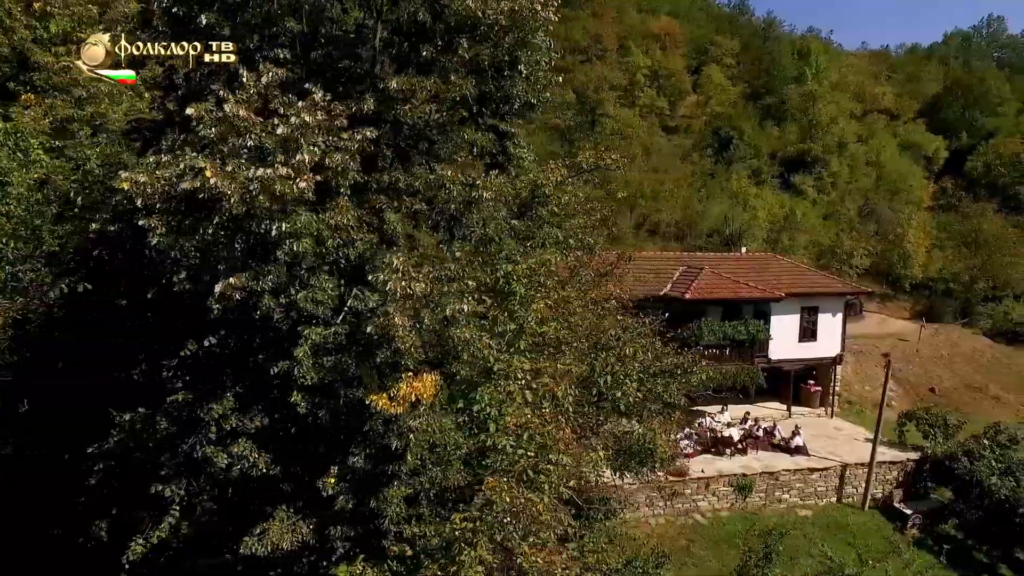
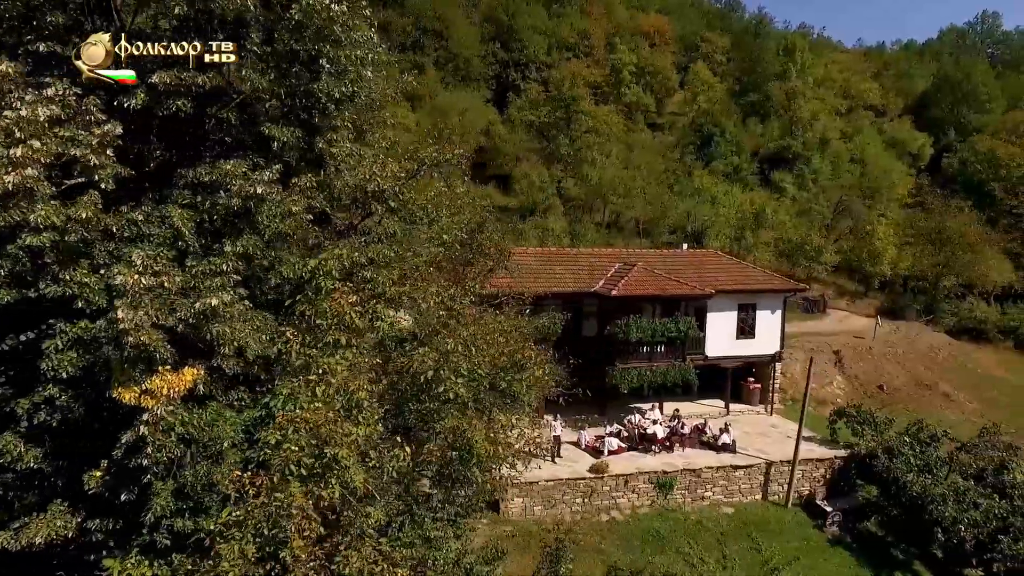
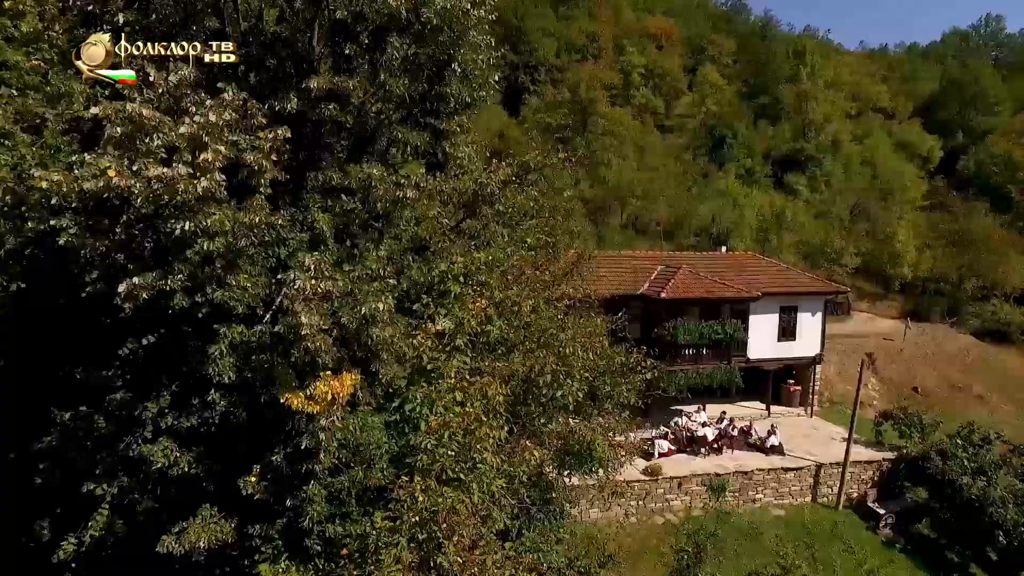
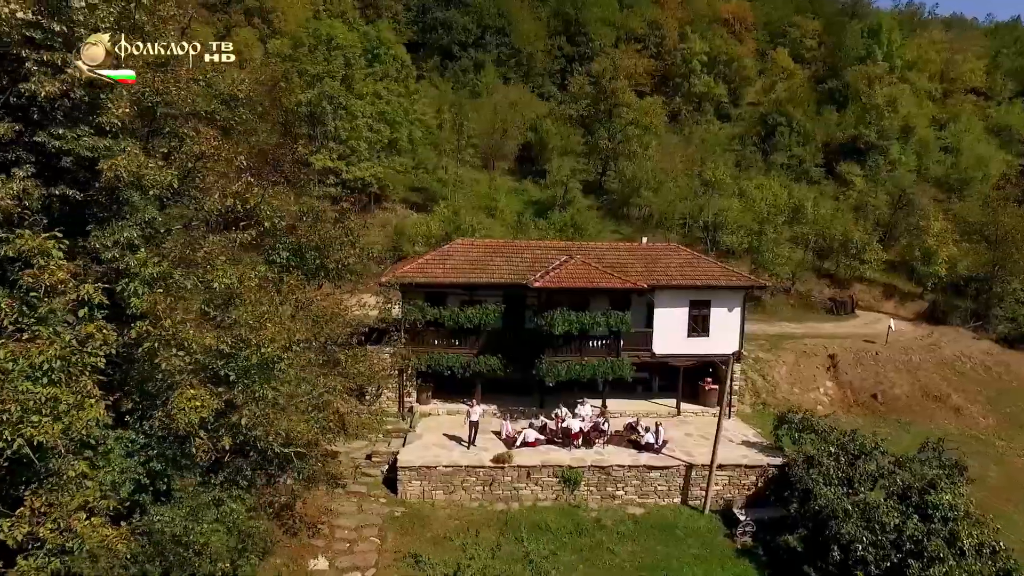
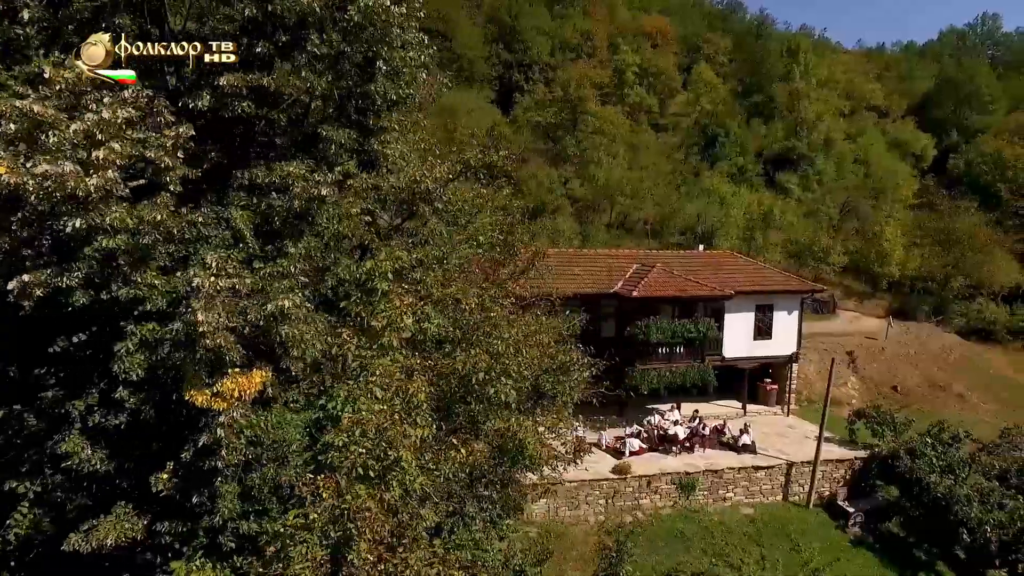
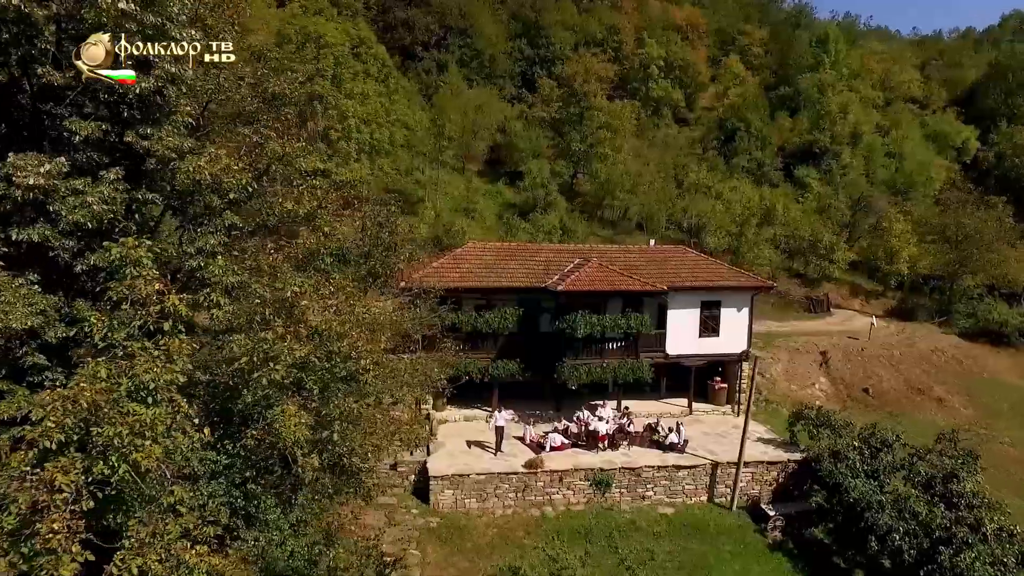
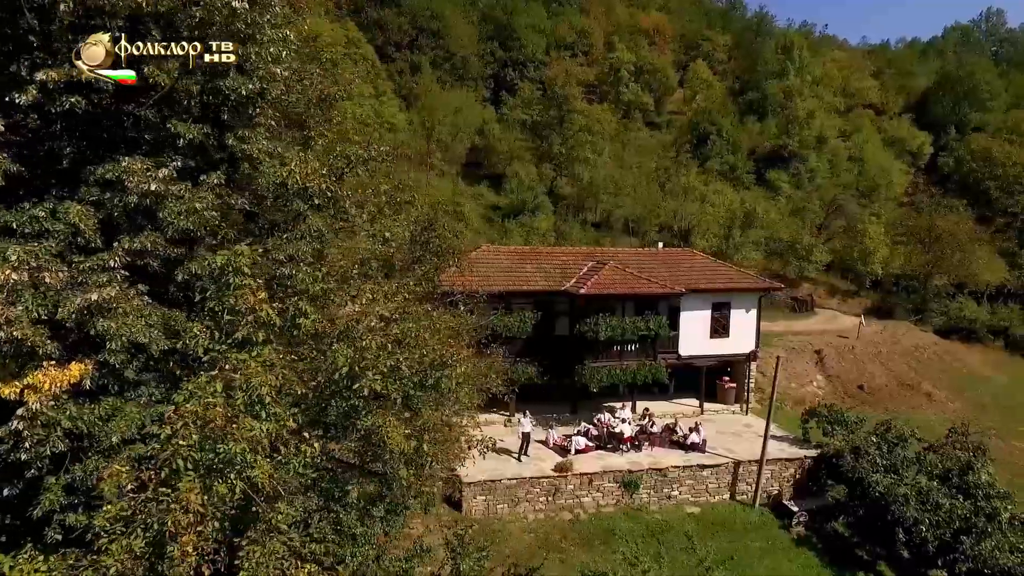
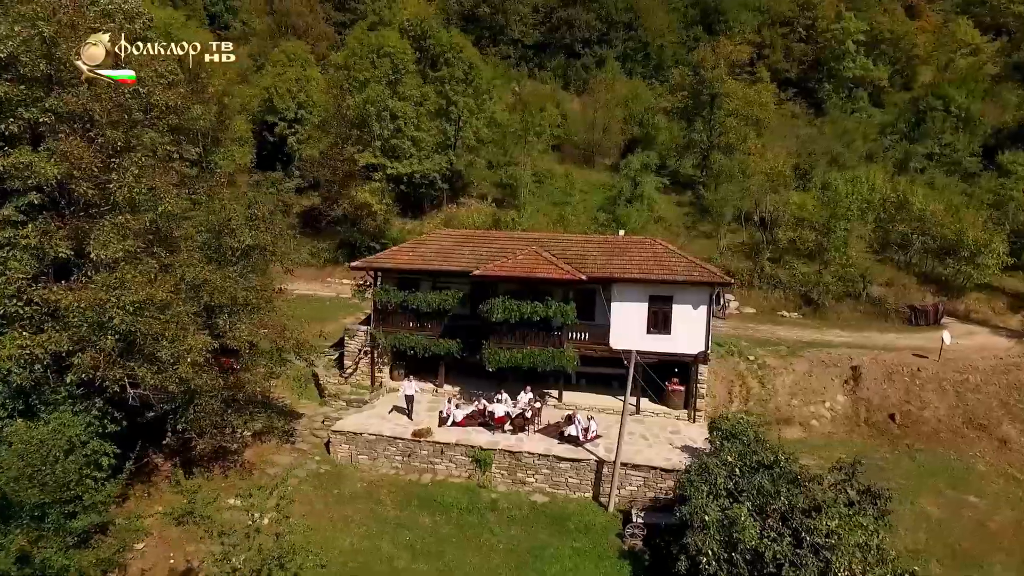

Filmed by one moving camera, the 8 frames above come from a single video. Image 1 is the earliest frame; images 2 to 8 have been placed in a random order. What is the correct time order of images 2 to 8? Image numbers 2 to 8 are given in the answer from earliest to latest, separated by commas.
3, 5, 2, 7, 6, 4, 8
